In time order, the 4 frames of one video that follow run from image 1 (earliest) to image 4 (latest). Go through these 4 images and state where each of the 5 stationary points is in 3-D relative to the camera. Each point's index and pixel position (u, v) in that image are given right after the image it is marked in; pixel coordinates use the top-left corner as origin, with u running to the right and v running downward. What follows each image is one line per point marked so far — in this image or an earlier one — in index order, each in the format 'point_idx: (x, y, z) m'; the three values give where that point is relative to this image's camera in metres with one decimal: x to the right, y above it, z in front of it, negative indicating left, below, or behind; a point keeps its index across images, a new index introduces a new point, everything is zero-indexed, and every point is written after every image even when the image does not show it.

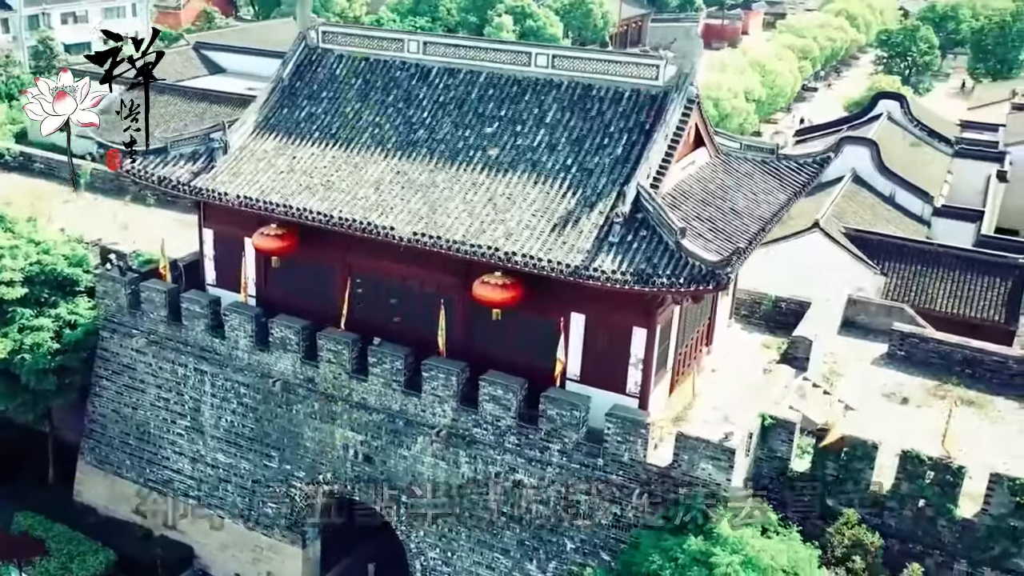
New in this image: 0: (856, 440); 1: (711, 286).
0: (+6.6, -2.9, +15.4) m
1: (+3.4, 0.0, +13.5) m
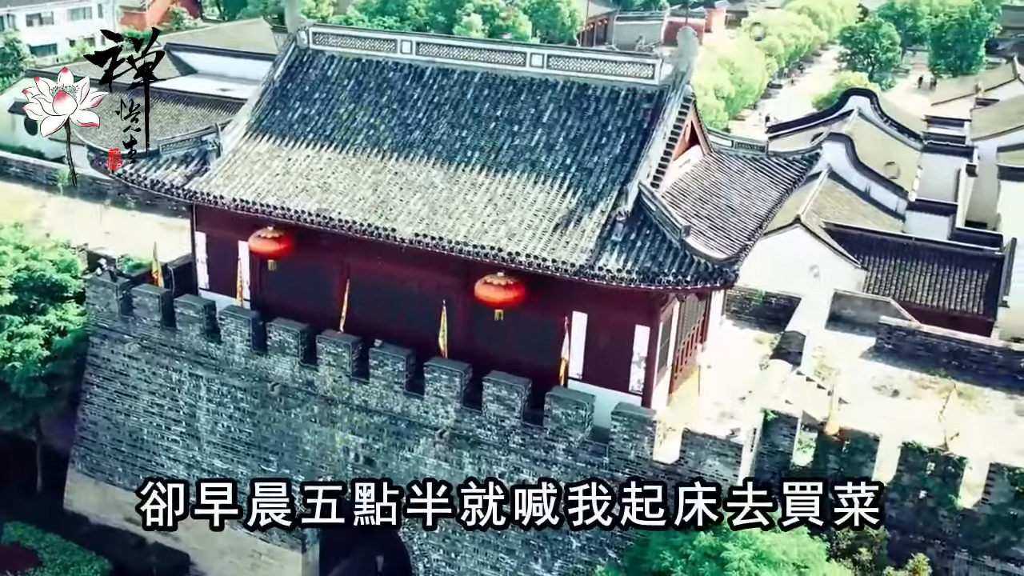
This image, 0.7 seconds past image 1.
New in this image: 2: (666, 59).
0: (+6.7, -2.8, +15.6) m
1: (+3.5, +0.1, +13.6) m
2: (+3.4, +5.1, +17.9) m
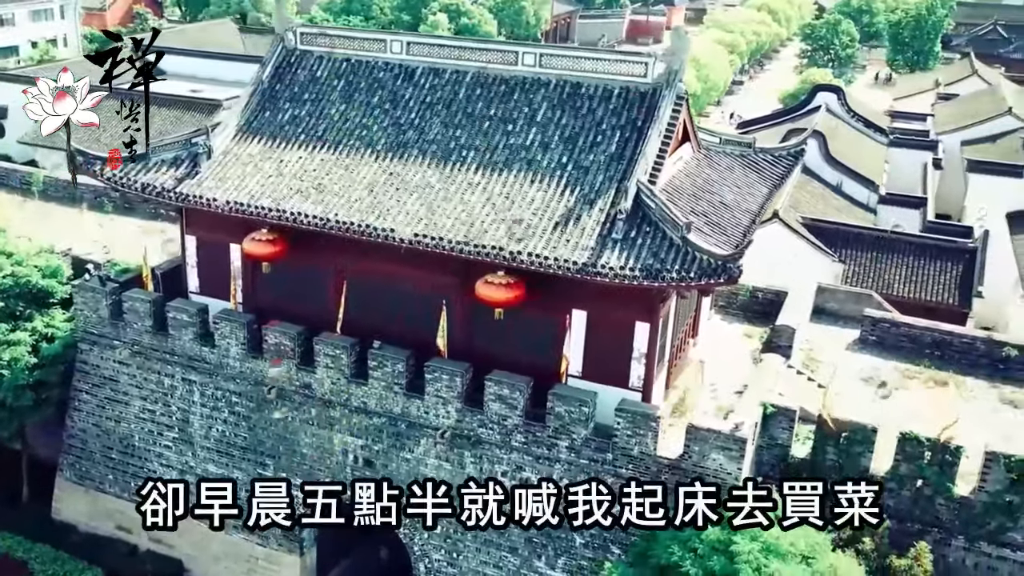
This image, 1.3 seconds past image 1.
0: (+6.7, -2.7, +15.8) m
1: (+3.6, +0.2, +13.7) m
2: (+3.3, +5.2, +18.0) m
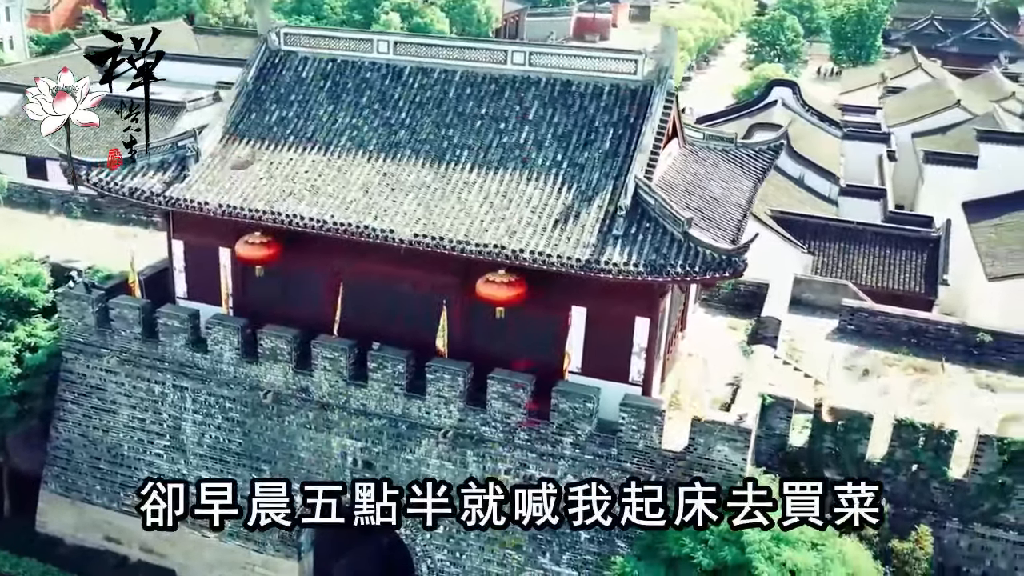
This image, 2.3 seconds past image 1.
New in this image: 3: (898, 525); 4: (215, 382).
0: (+6.8, -2.5, +16.1) m
1: (+3.7, +0.3, +13.9) m
2: (+3.1, +5.3, +18.2) m
3: (+7.7, -4.8, +16.2) m
4: (-7.2, -2.3, +19.7) m
